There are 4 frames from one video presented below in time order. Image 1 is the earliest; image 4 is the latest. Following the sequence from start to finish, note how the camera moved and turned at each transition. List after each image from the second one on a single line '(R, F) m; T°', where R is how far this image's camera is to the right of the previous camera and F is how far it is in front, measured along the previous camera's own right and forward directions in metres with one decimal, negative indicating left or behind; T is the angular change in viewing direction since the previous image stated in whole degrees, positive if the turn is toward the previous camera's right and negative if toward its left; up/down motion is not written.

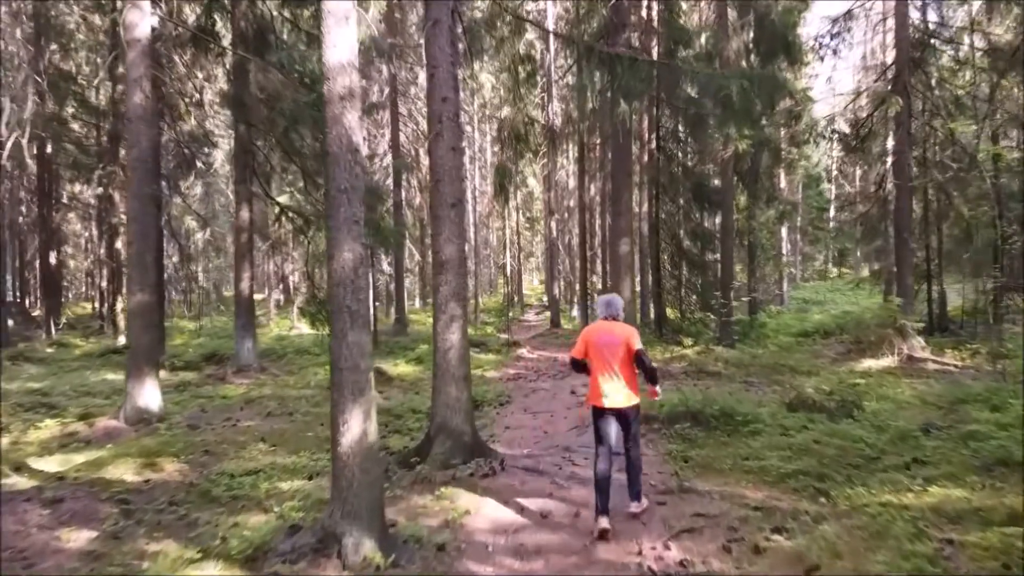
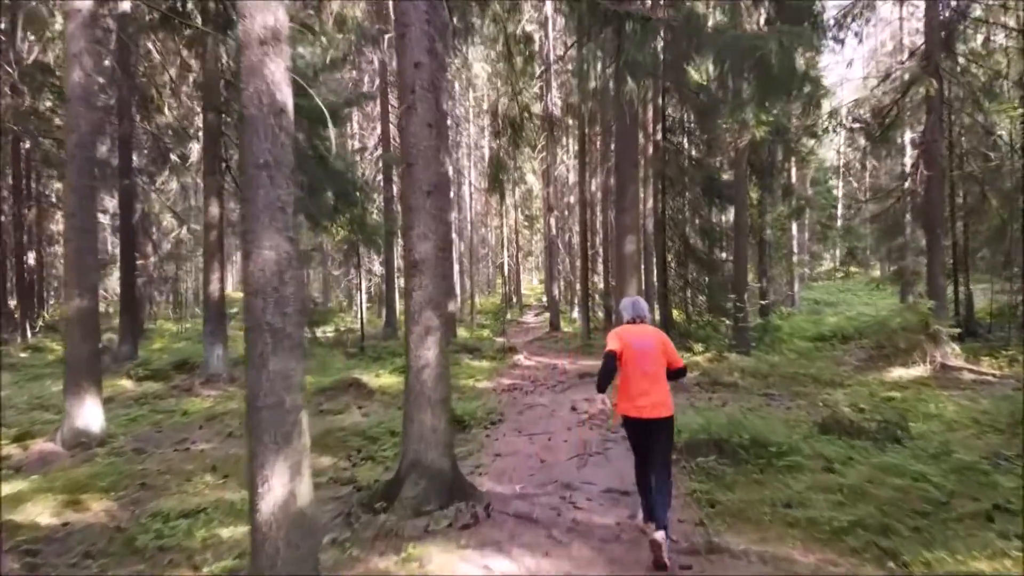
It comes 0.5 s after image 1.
(+0.1, +1.3) m; 0°
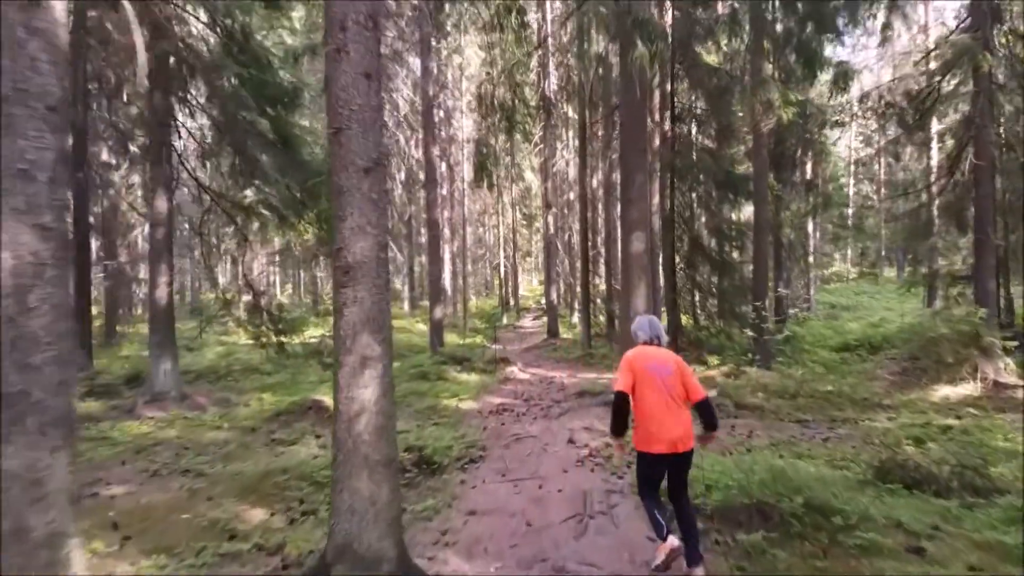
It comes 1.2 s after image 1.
(+0.2, +1.7) m; 0°
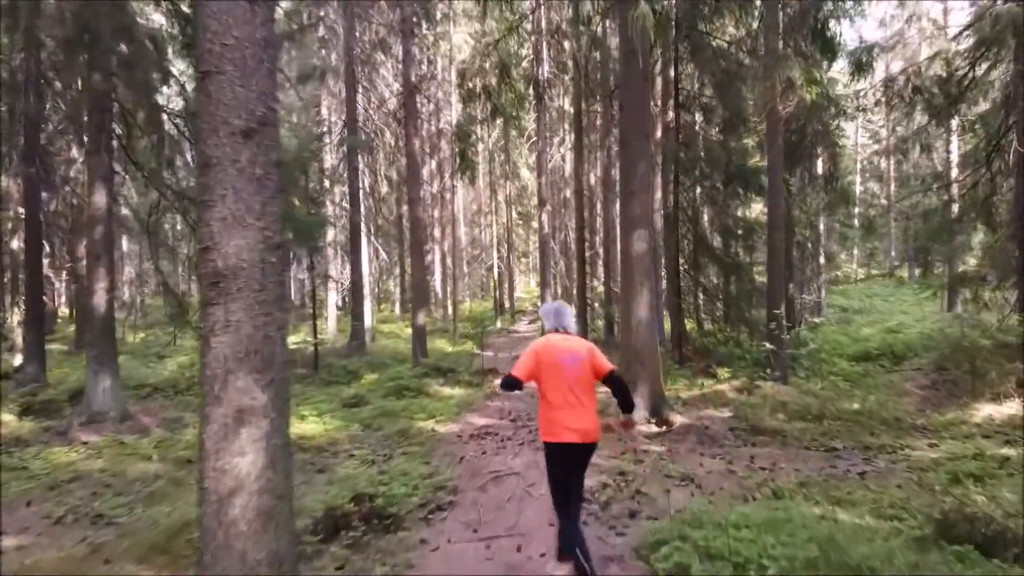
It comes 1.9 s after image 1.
(+0.2, +1.4) m; 0°
